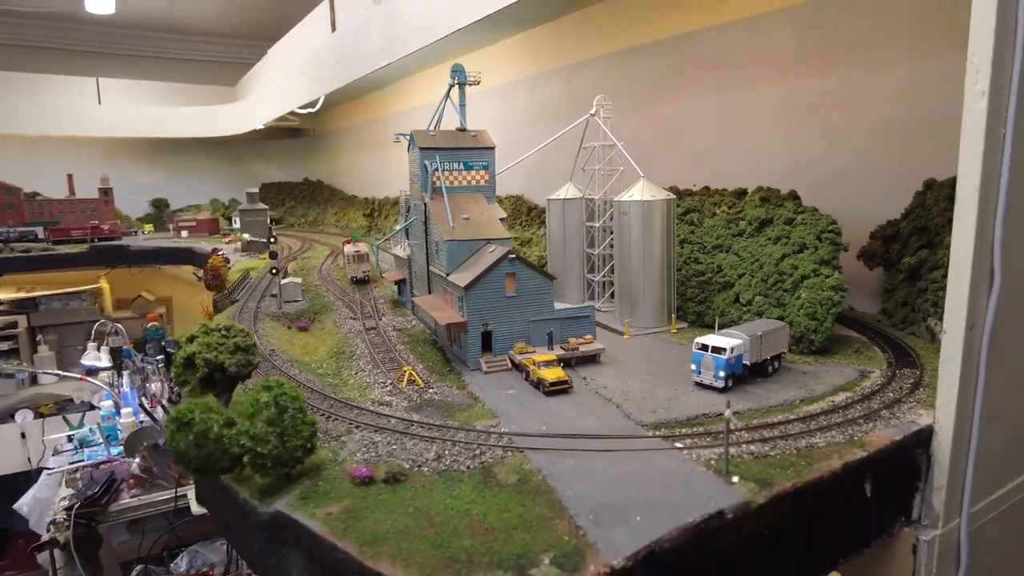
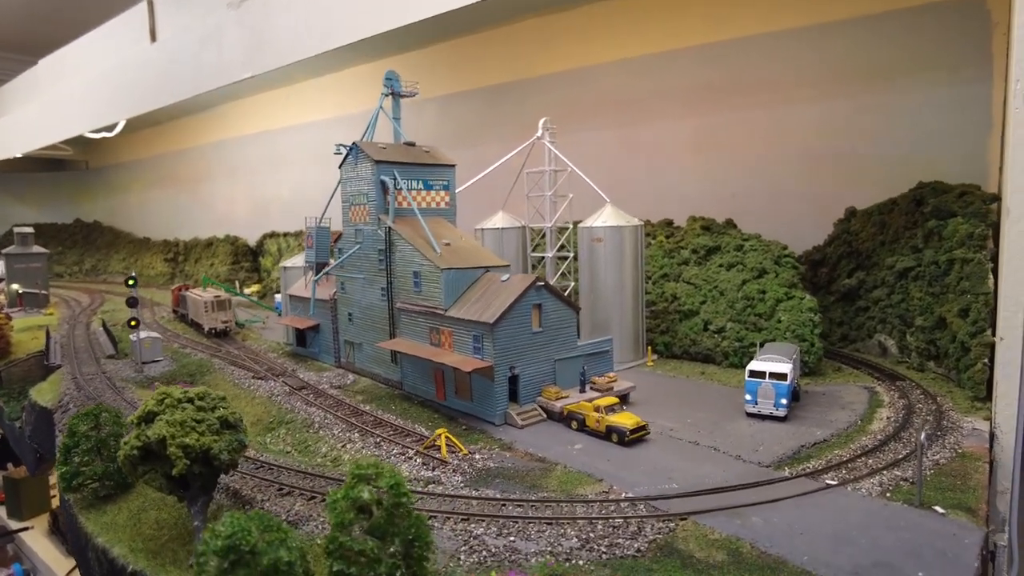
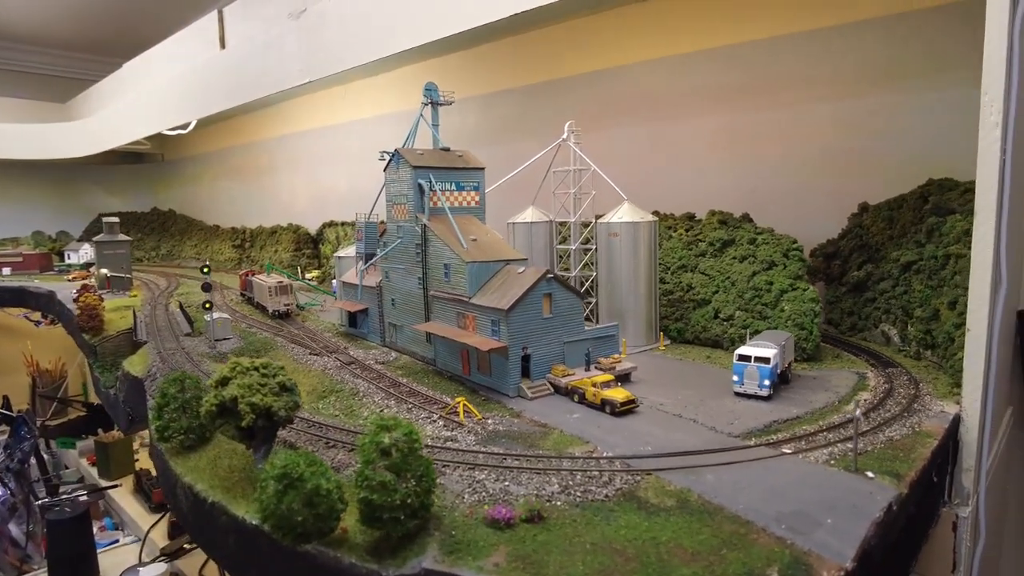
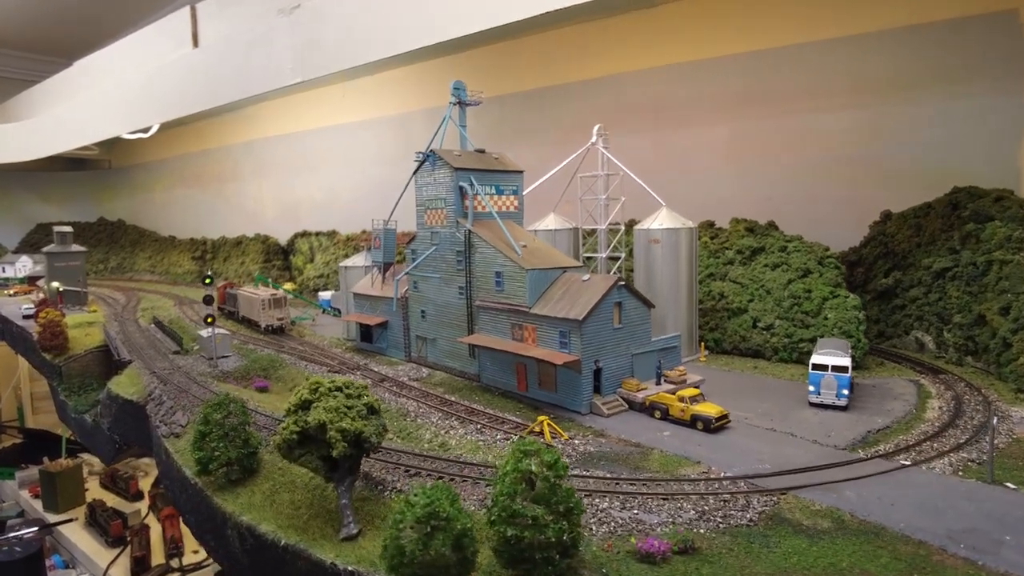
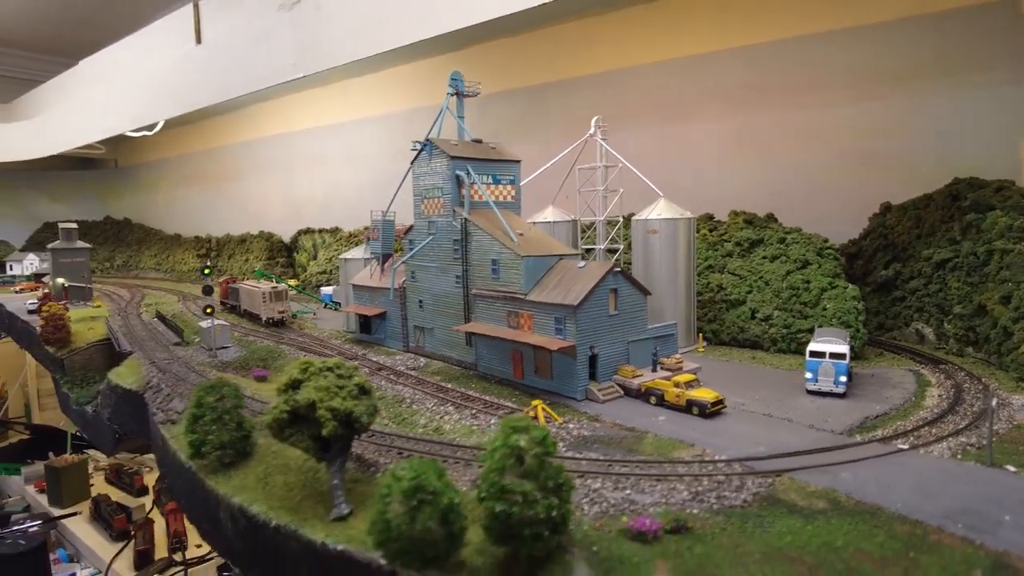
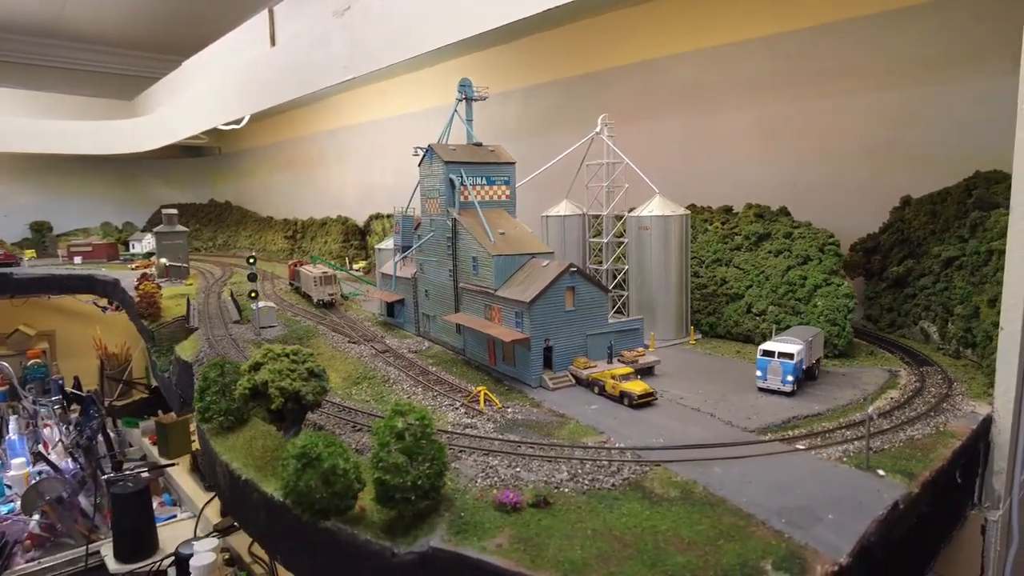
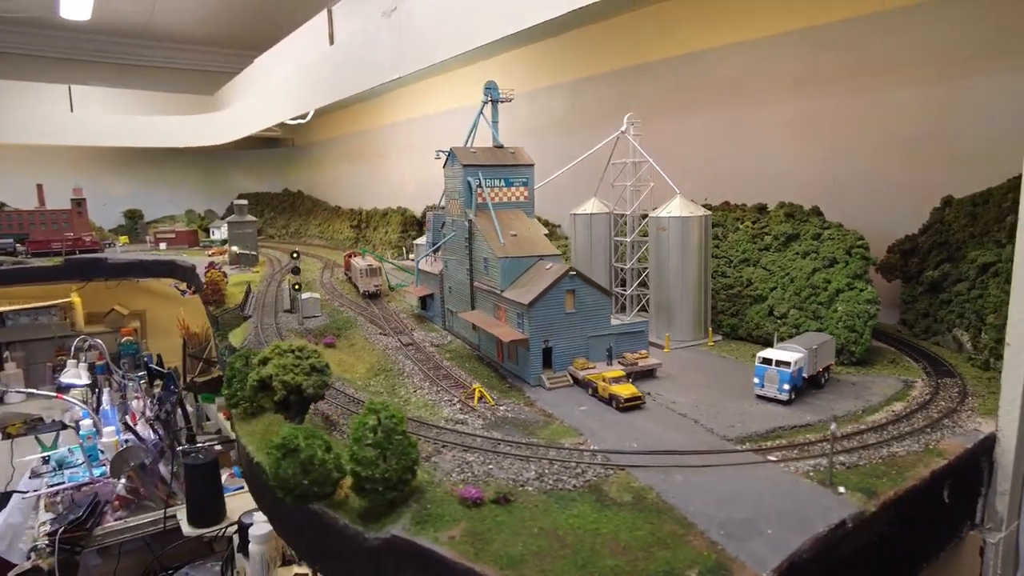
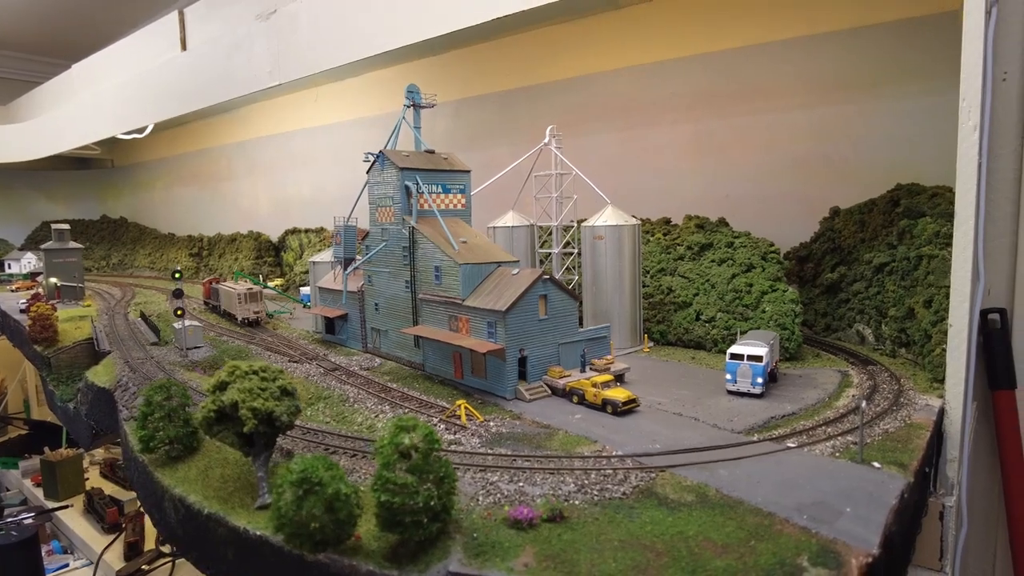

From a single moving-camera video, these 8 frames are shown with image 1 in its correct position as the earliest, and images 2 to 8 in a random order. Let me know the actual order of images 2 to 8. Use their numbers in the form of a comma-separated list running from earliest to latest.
7, 6, 3, 8, 4, 2, 5
